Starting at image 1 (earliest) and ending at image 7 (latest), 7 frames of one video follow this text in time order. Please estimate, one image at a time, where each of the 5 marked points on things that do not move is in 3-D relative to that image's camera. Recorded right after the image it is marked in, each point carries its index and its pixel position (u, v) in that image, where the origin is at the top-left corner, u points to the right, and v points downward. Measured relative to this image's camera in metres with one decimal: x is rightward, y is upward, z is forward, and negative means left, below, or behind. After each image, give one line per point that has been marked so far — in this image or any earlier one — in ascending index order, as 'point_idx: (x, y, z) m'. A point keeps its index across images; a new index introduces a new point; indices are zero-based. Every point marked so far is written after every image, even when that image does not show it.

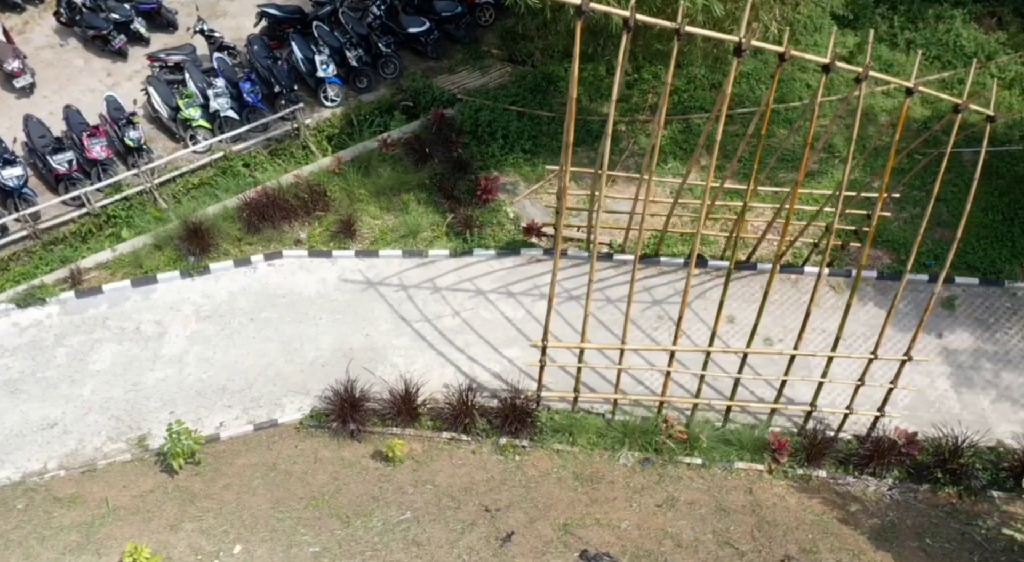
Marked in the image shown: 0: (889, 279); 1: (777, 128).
0: (+3.4, 0.0, +6.4) m
1: (+2.8, +1.6, +7.6) m
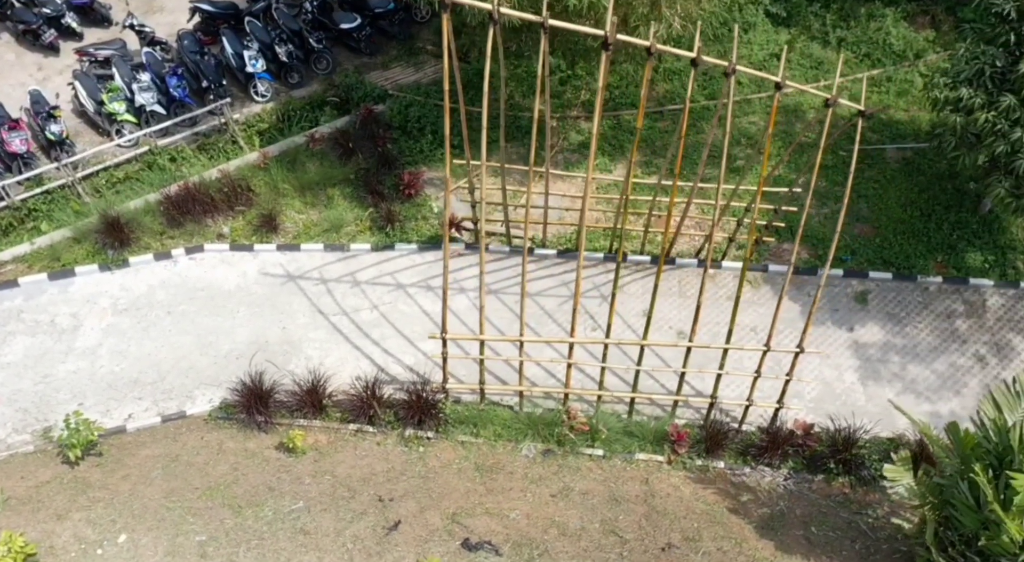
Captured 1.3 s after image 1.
0: (+2.7, +0.1, +6.5) m
1: (+2.1, +1.7, +7.7) m
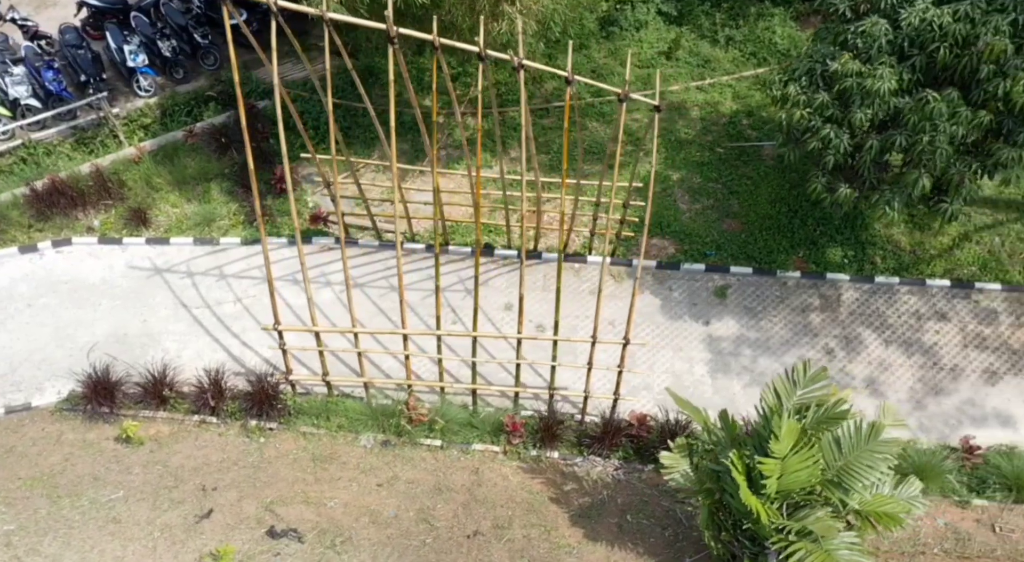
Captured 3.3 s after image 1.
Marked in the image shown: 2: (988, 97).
0: (+1.5, +0.1, +6.6) m
1: (+0.8, +1.8, +7.7) m
2: (+3.1, +1.2, +4.6) m
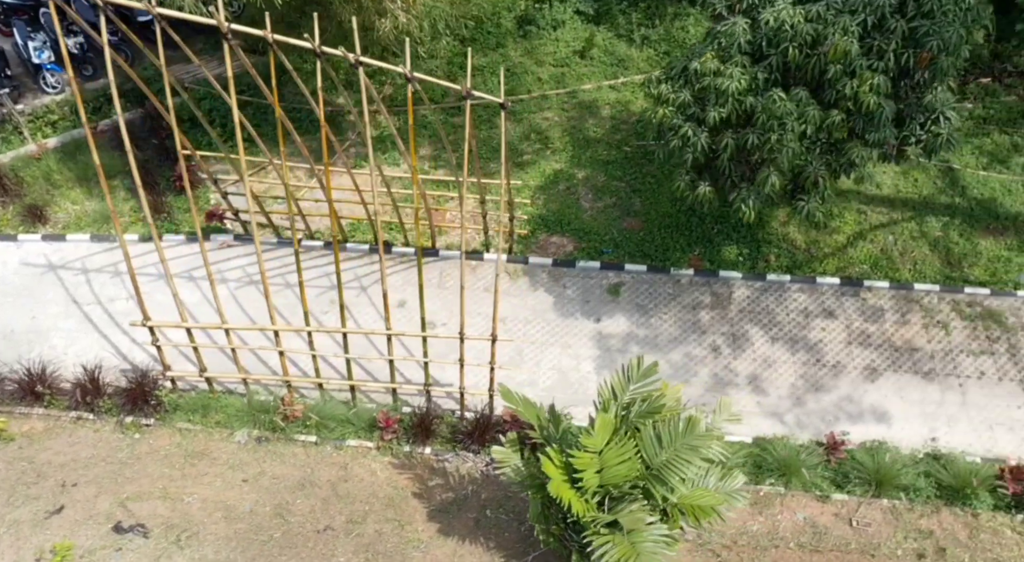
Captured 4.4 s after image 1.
0: (+0.5, +0.1, +6.6) m
1: (-0.2, +1.8, +7.8) m
2: (+2.2, +1.2, +4.6) m
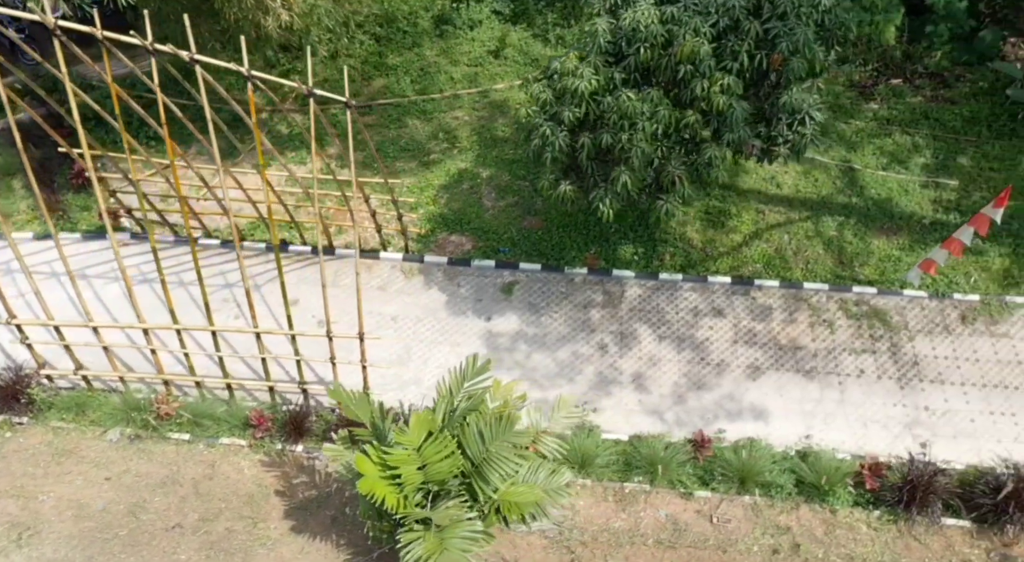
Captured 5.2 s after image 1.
0: (-0.5, +0.2, +6.6) m
1: (-1.1, +1.8, +7.8) m
2: (+1.2, +1.2, +4.7) m
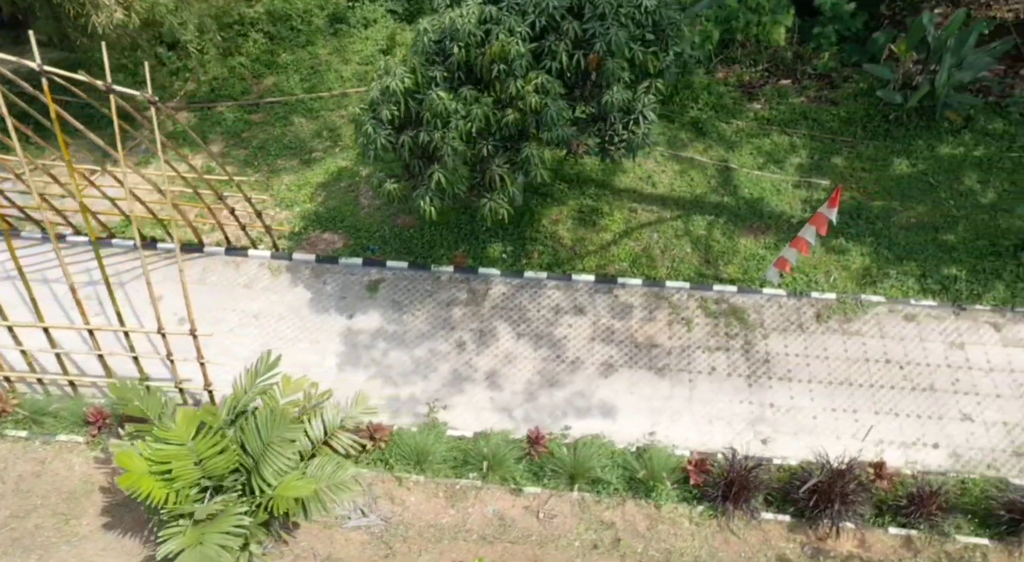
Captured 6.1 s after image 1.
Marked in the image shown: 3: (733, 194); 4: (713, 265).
0: (-1.8, +0.2, +6.7) m
1: (-2.4, +1.8, +7.8) m
2: (0.0, +1.2, +4.7) m
3: (+2.2, +0.9, +7.1) m
4: (+1.9, +0.2, +6.6) m
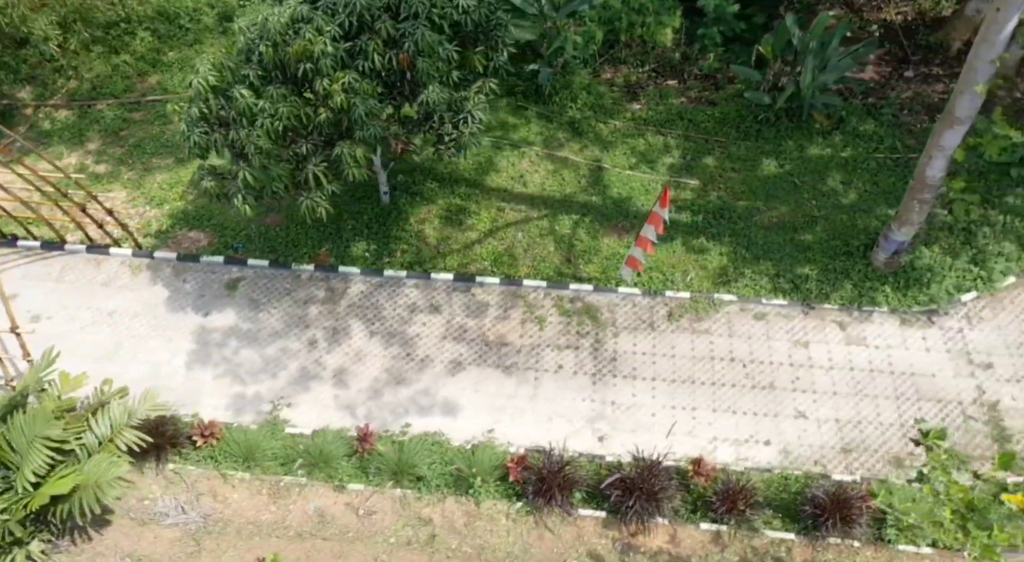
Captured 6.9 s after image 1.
0: (-3.1, +0.2, +6.7) m
1: (-3.7, +1.8, +7.8) m
2: (-1.3, +1.2, +4.7) m
3: (+0.9, +0.9, +7.2) m
4: (+0.6, +0.2, +6.7) m
